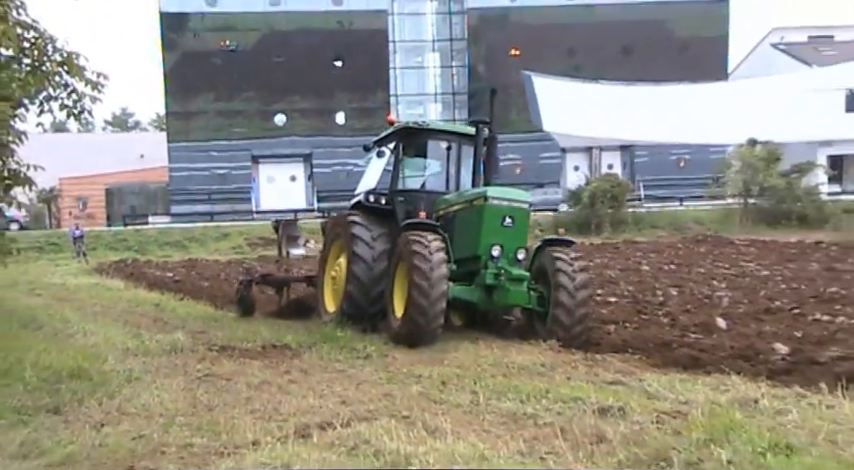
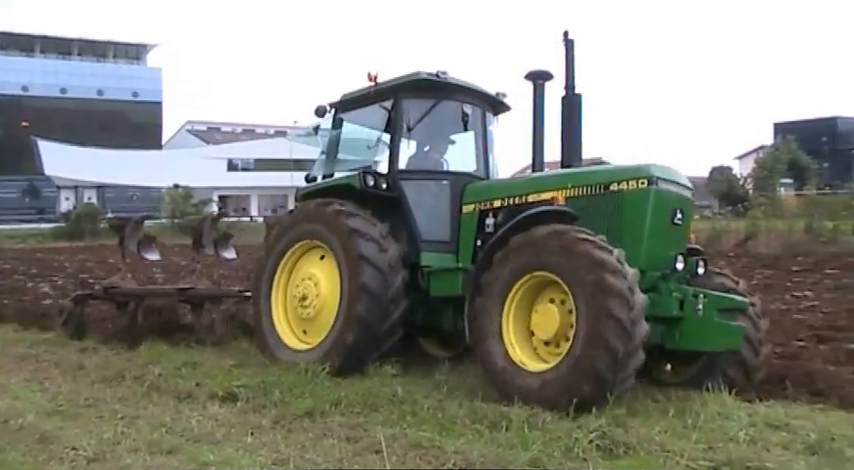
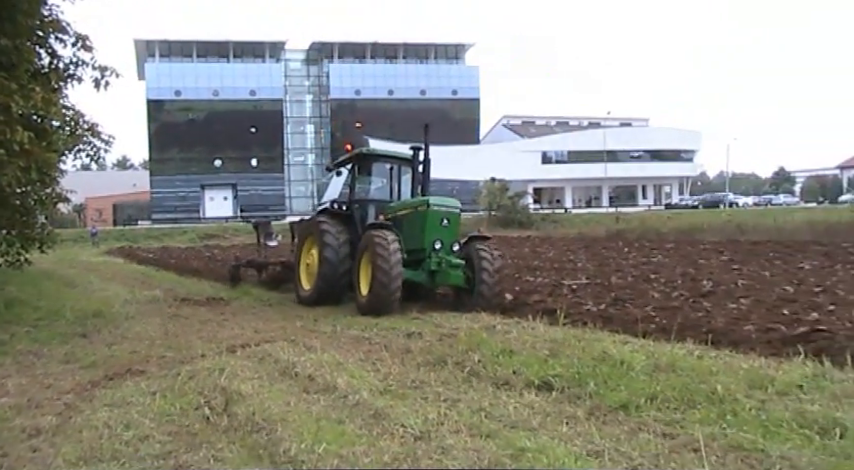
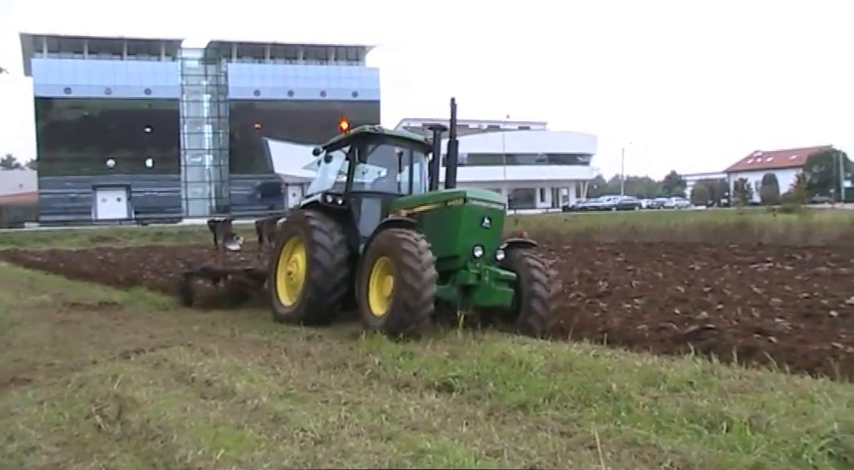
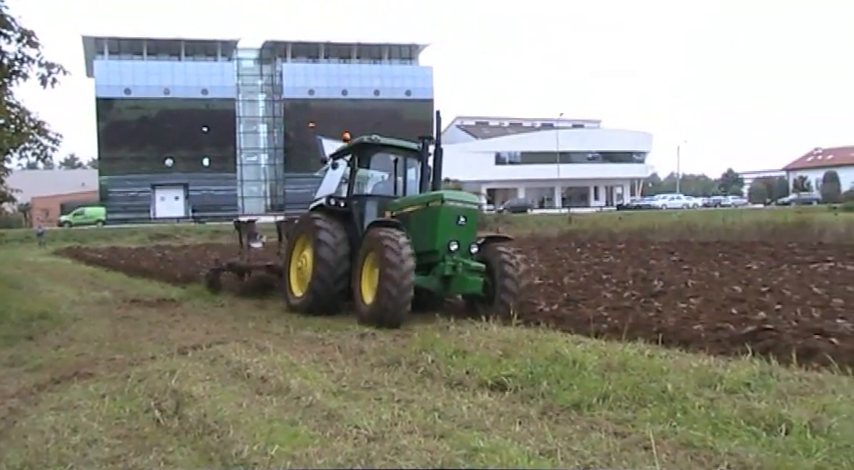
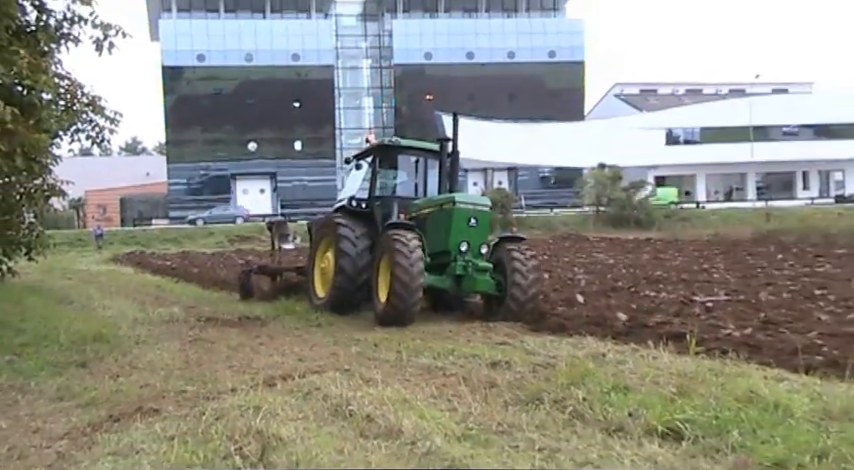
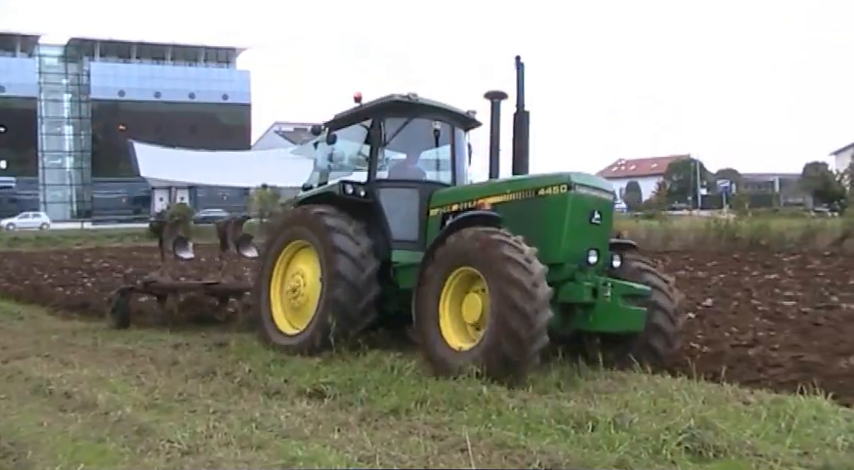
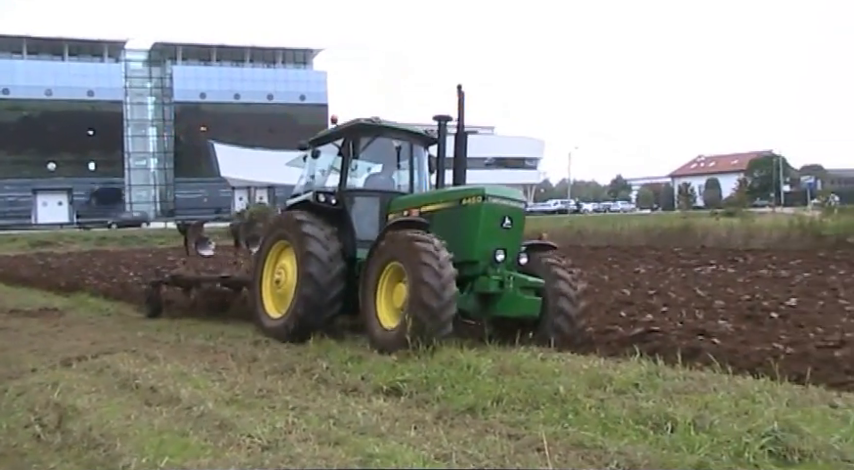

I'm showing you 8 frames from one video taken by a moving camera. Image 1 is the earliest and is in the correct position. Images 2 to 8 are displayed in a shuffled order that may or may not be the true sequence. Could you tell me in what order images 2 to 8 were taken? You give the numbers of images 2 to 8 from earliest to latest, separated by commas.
6, 3, 5, 4, 8, 7, 2
